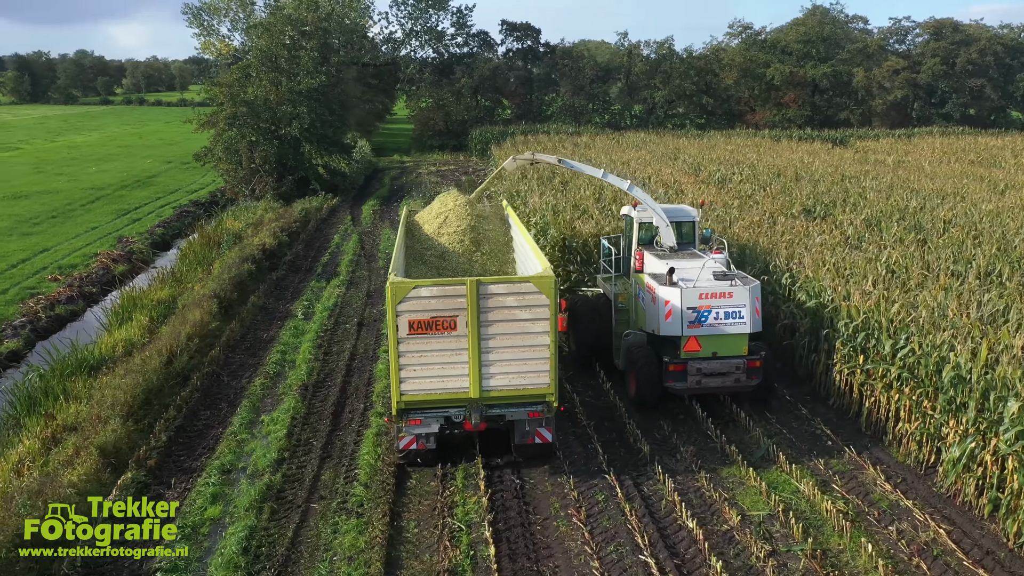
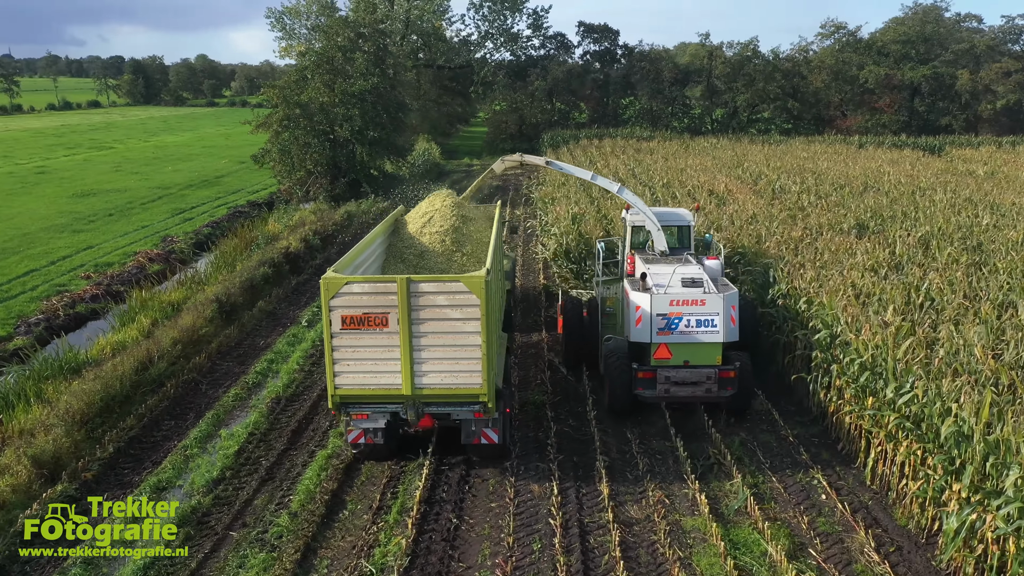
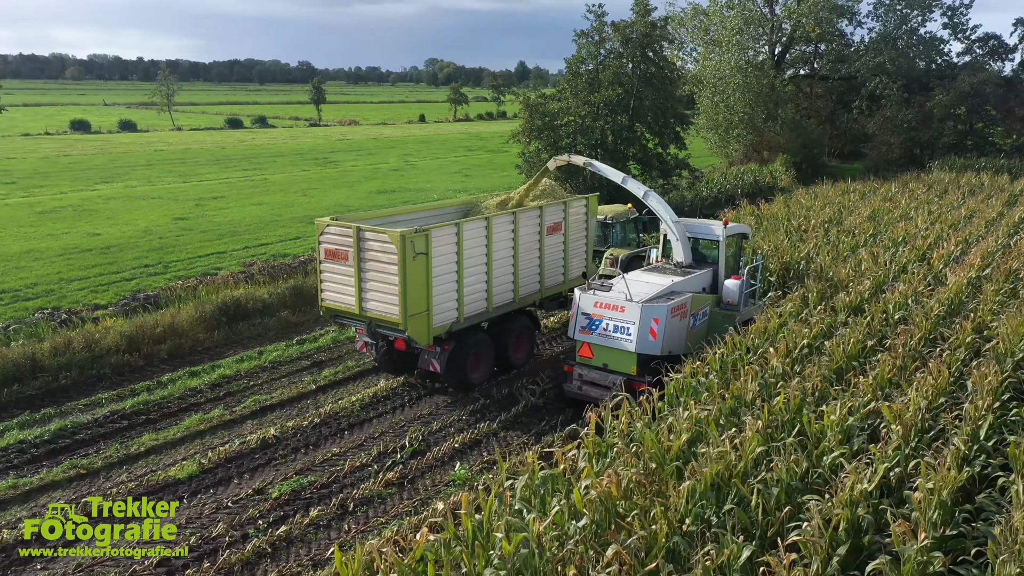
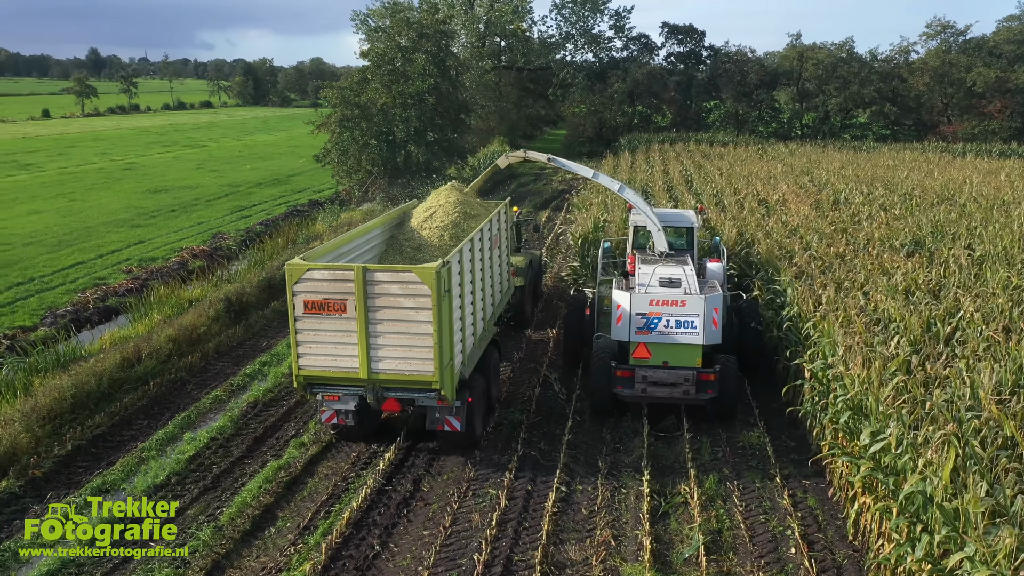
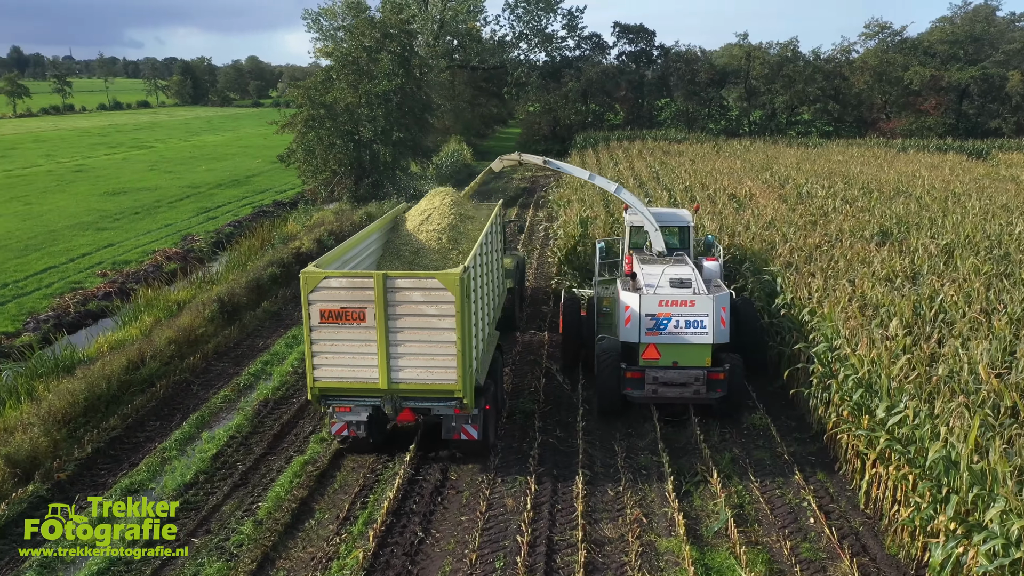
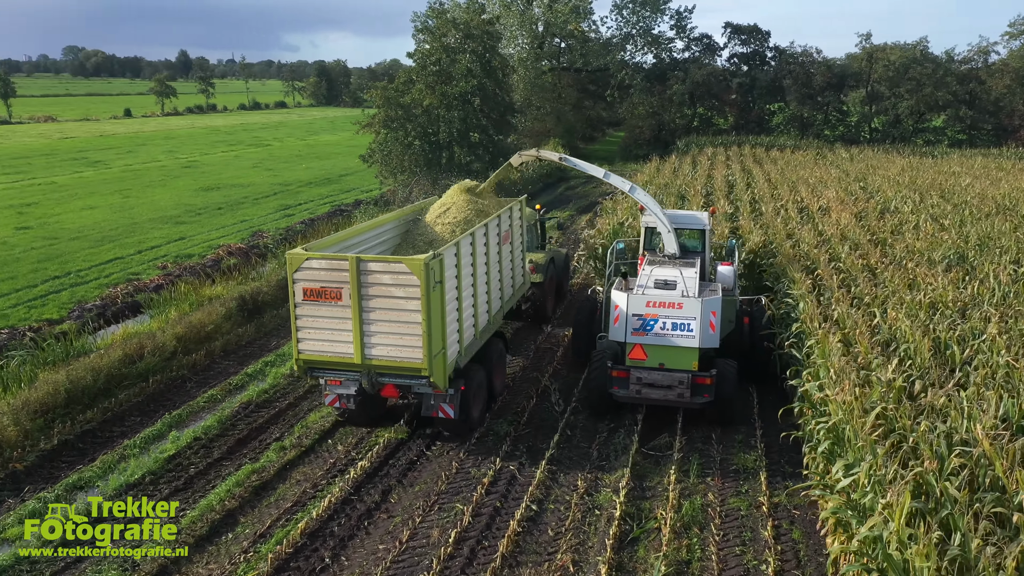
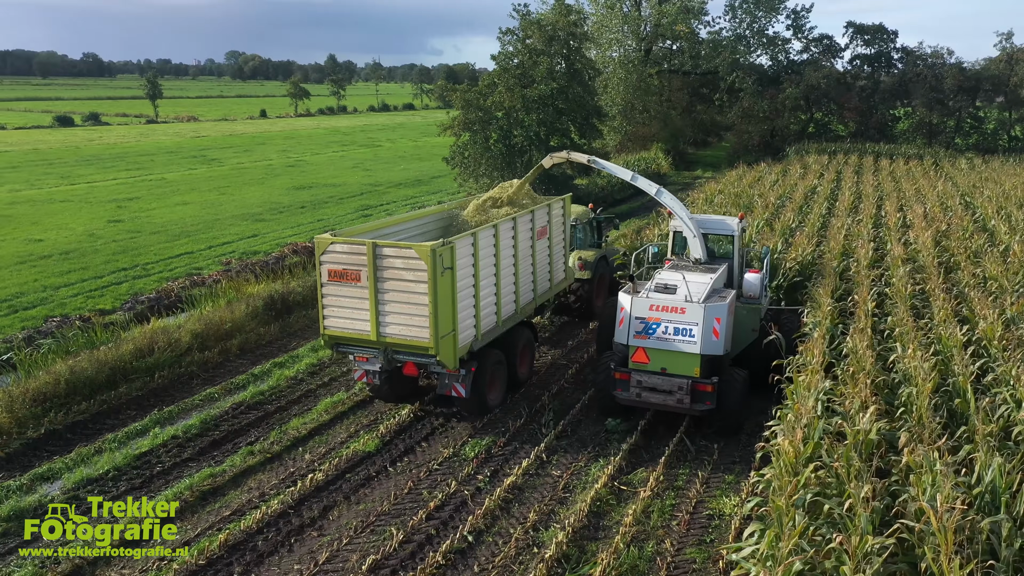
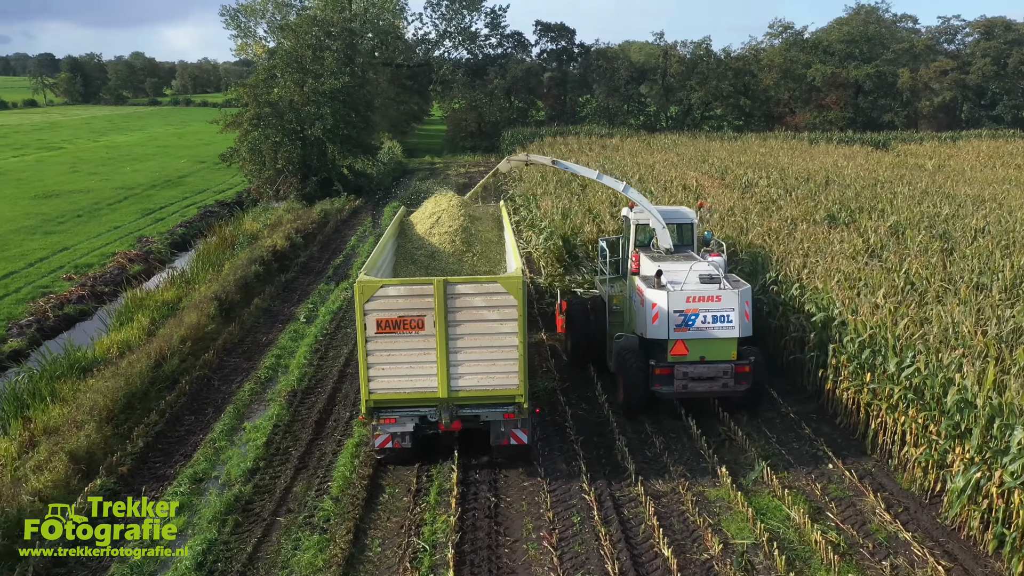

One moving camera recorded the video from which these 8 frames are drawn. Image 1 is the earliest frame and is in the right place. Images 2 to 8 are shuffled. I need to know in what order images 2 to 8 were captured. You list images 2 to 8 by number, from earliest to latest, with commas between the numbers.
8, 2, 5, 4, 6, 7, 3
